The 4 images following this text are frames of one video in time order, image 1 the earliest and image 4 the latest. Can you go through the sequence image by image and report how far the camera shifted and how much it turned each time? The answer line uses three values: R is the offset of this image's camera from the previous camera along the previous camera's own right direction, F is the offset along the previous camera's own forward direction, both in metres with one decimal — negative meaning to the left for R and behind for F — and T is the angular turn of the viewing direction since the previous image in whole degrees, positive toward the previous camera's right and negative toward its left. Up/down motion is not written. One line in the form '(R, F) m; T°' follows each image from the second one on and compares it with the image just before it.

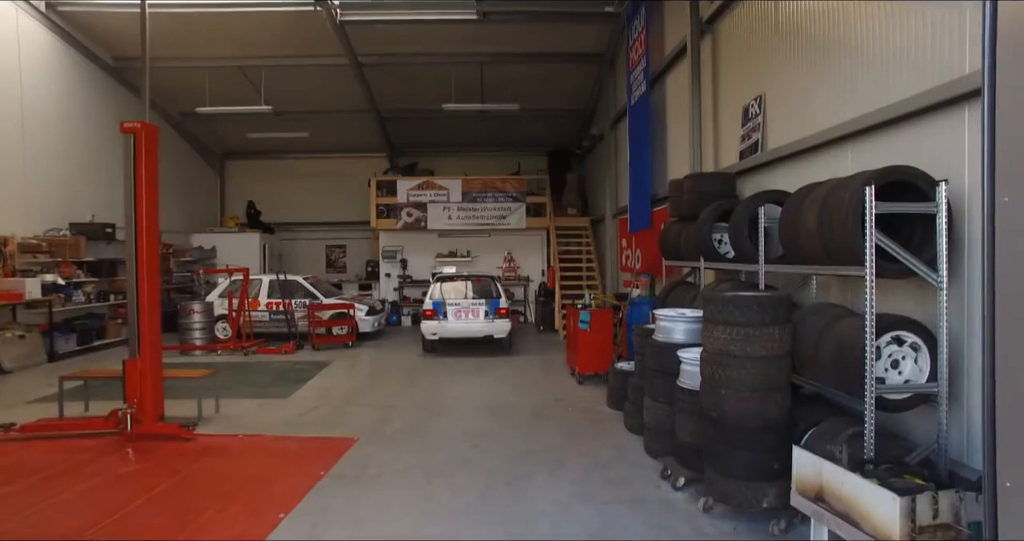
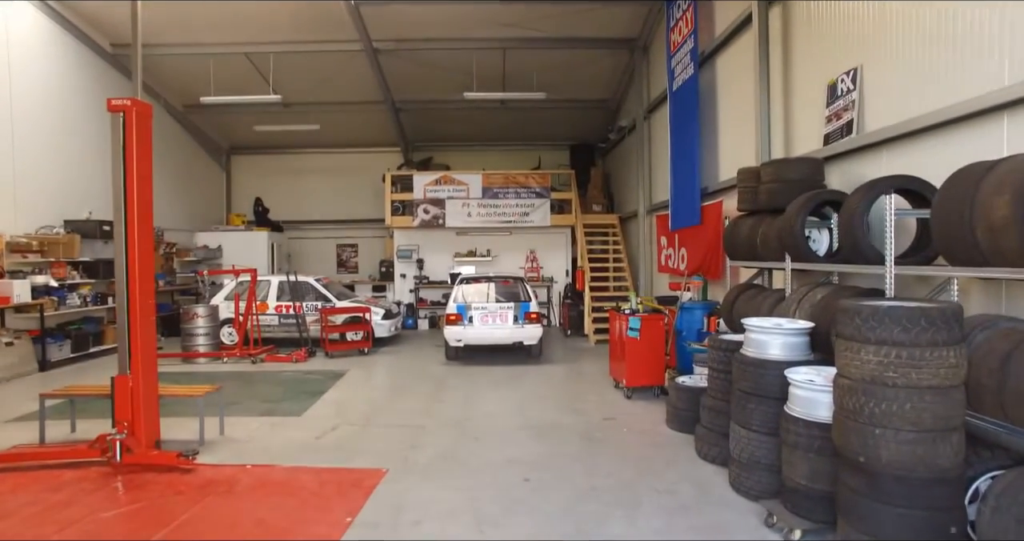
(-0.3, +0.8) m; 0°
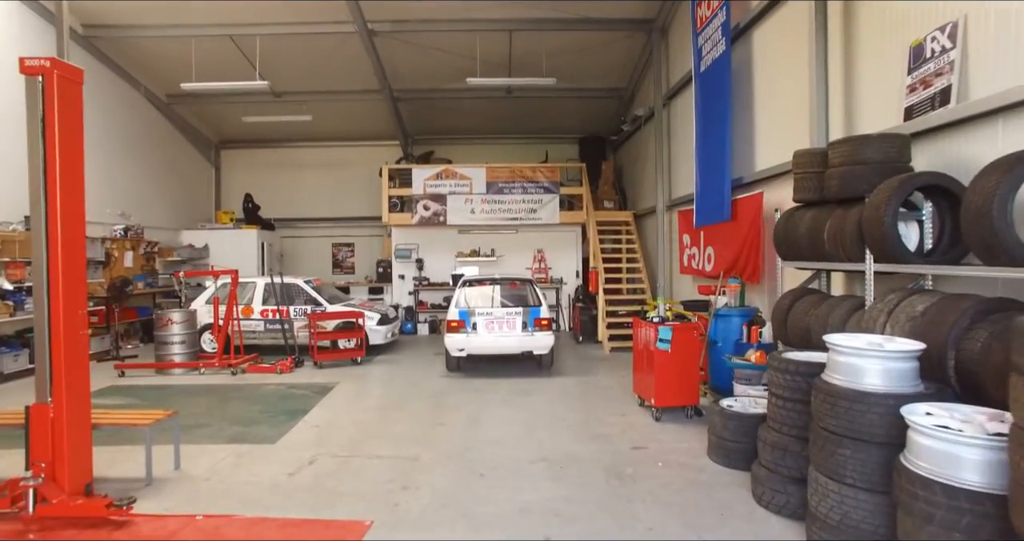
(-0.1, +0.9) m; 0°
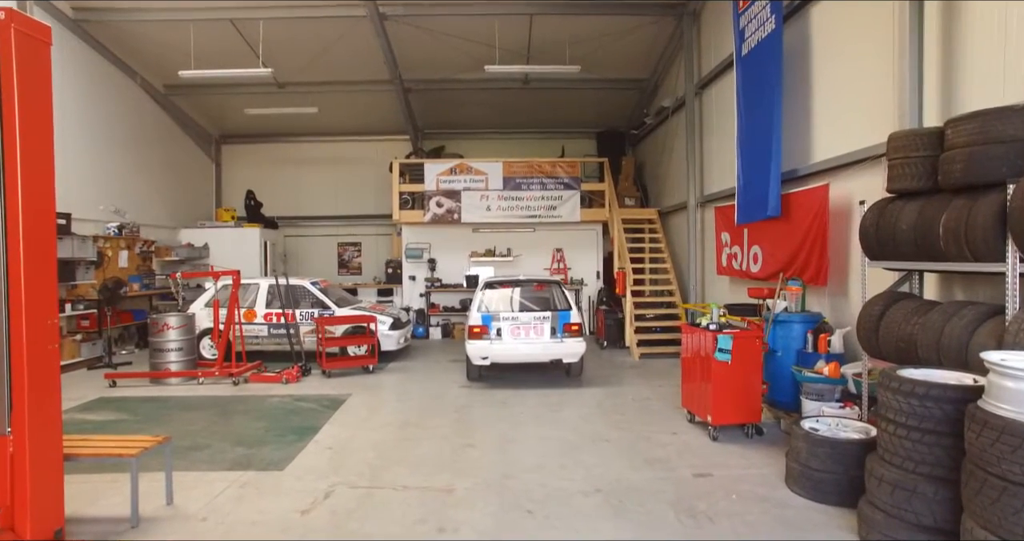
(-0.2, +0.7) m; 0°
